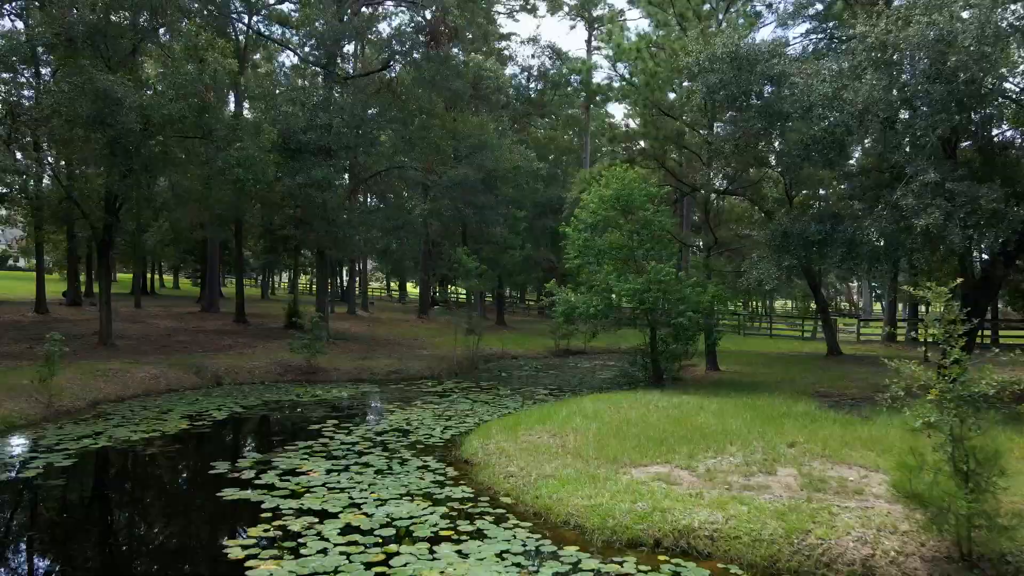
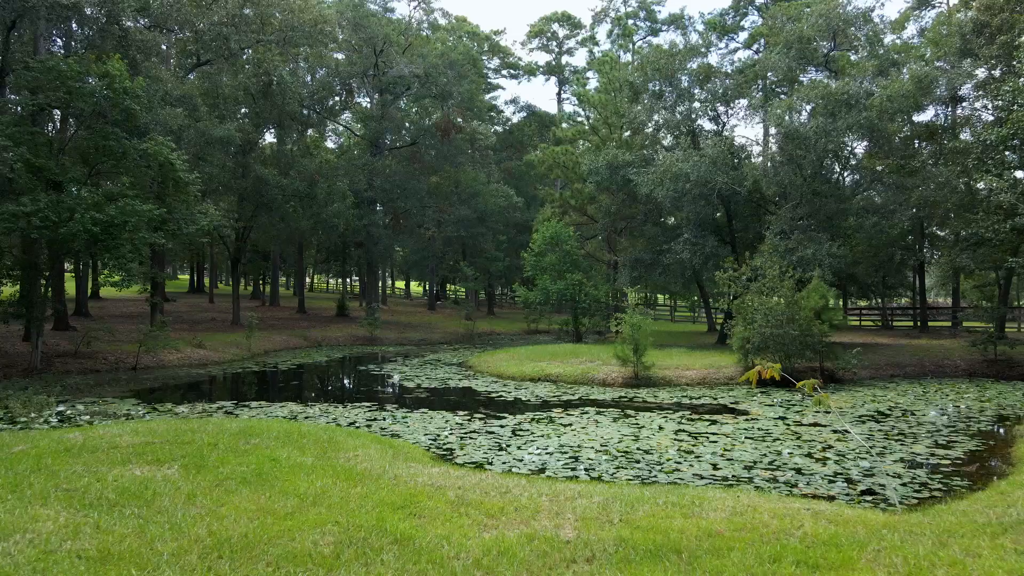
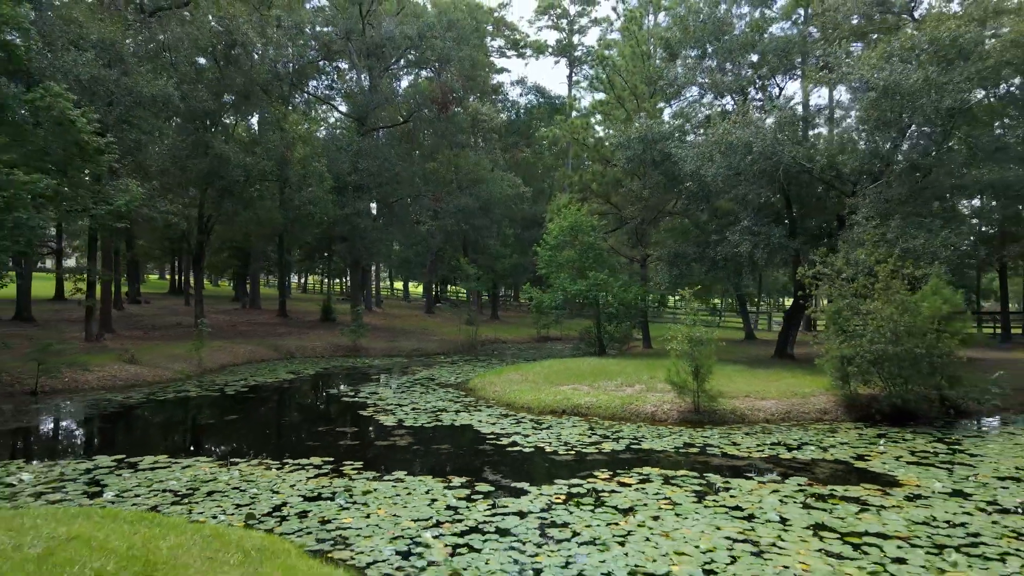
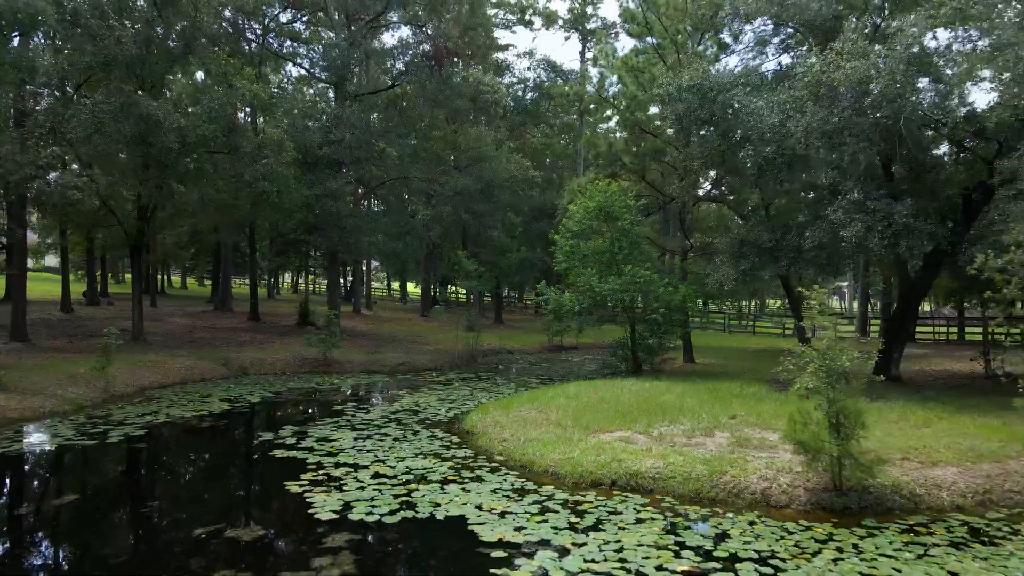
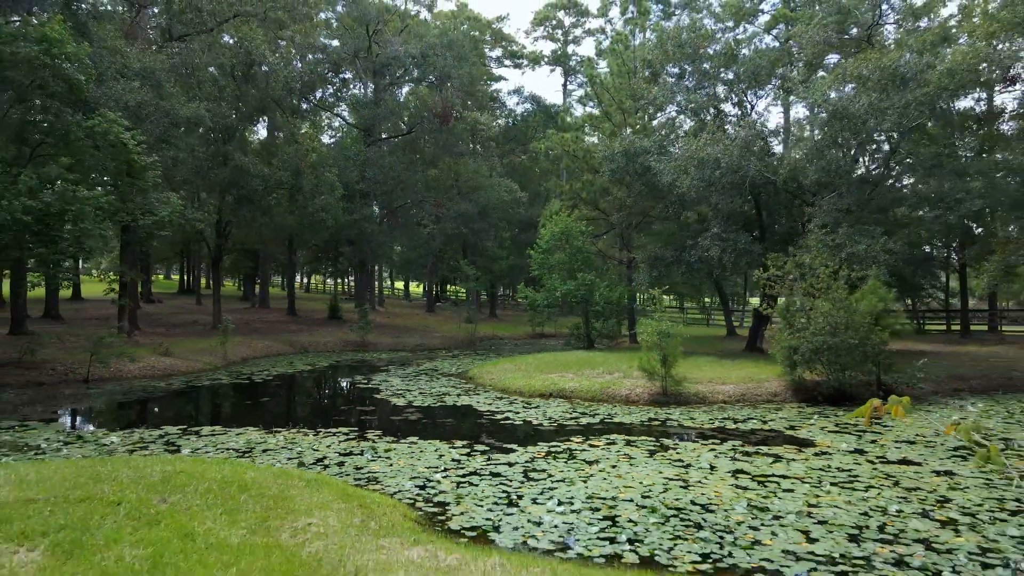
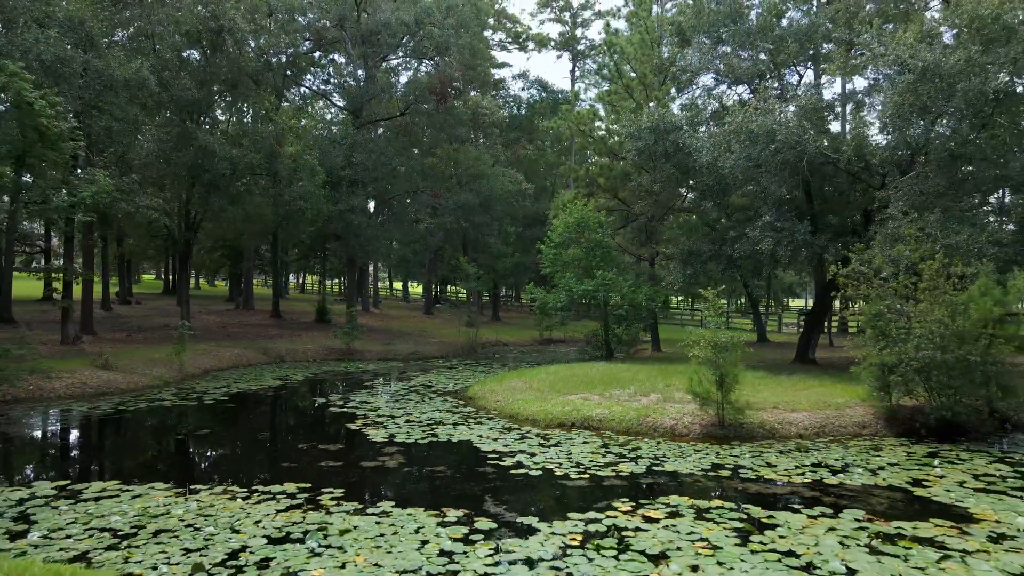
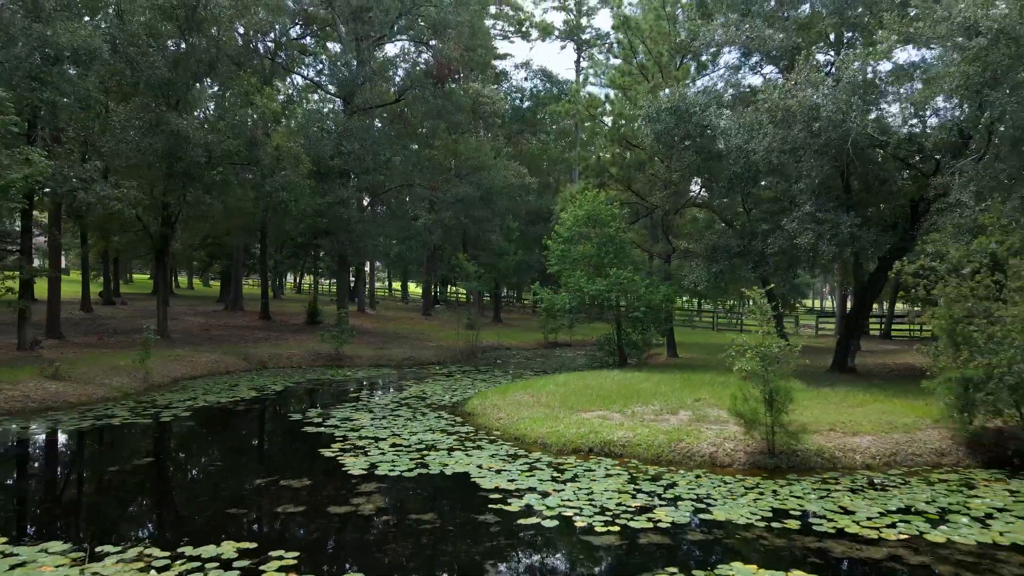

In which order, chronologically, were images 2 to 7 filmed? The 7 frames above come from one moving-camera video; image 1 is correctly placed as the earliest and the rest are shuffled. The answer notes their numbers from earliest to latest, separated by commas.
4, 7, 6, 3, 5, 2
